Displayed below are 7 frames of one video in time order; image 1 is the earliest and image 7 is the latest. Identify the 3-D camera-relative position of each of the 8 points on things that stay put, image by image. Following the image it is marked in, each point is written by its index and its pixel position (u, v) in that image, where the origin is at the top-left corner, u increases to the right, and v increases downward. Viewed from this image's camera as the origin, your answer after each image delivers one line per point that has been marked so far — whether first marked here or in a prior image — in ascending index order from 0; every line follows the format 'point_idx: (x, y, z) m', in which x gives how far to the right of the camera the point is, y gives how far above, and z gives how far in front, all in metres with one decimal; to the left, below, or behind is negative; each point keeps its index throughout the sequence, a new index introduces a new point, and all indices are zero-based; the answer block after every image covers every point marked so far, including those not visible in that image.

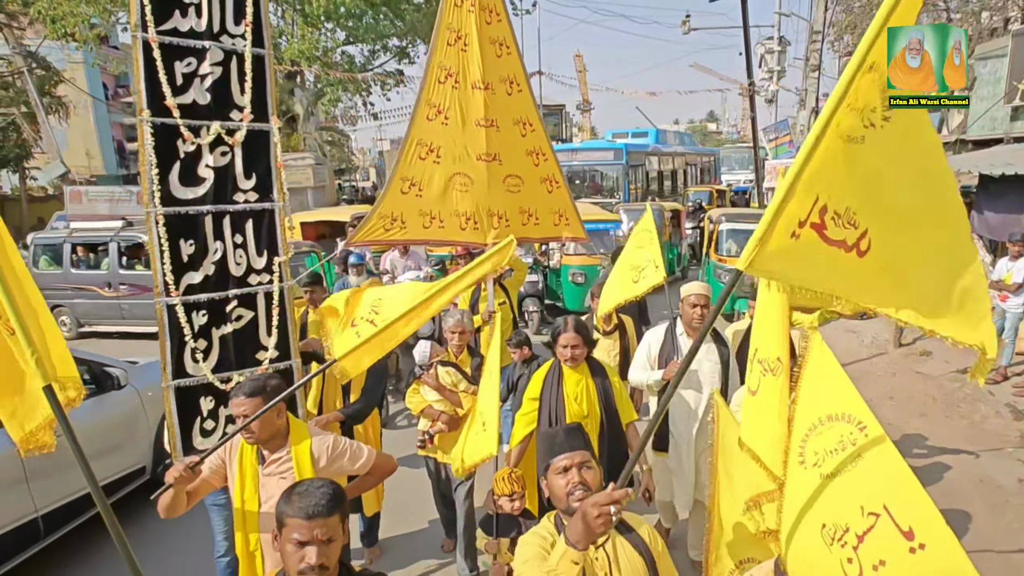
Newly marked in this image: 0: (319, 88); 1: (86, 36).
0: (-4.6, +4.8, +15.5) m
1: (-9.5, +5.6, +14.5) m
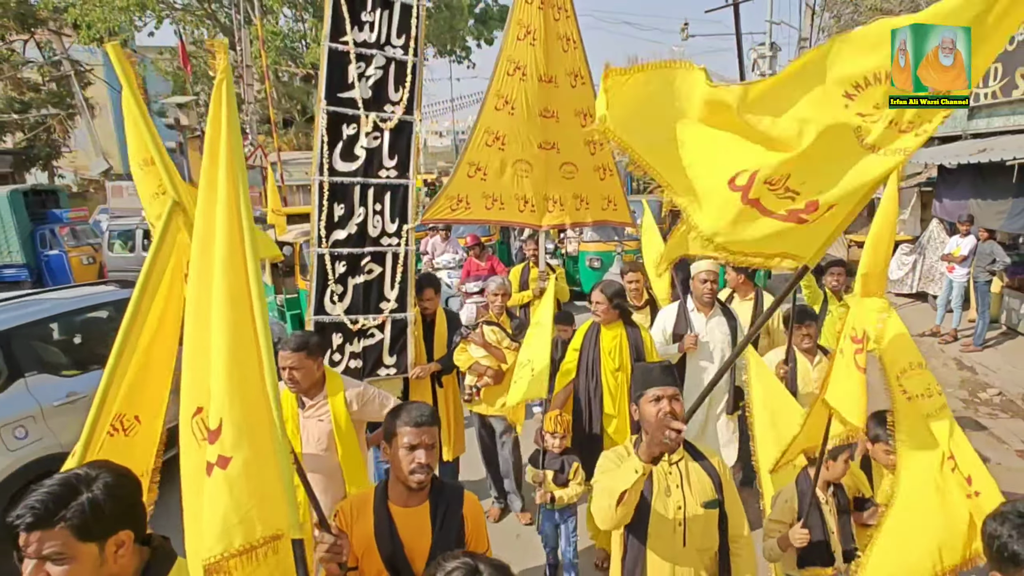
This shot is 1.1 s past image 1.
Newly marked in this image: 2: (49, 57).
0: (-4.4, +5.0, +16.2) m
1: (-9.3, +5.8, +15.3) m
2: (-11.5, +5.8, +16.2) m
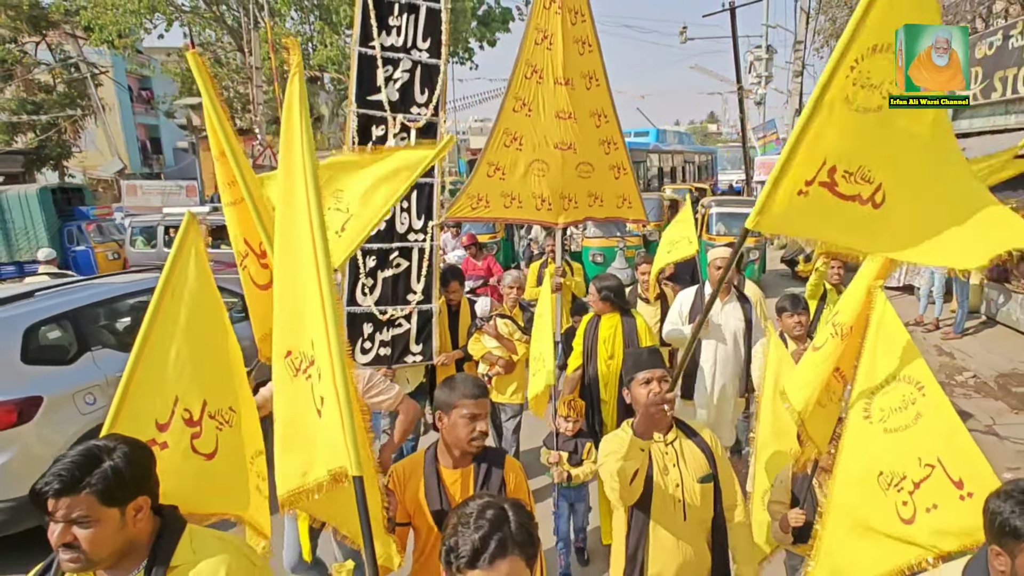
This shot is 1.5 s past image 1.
0: (-4.4, +5.1, +16.5) m
1: (-9.2, +5.9, +15.6) m
2: (-11.4, +5.8, +16.6) m
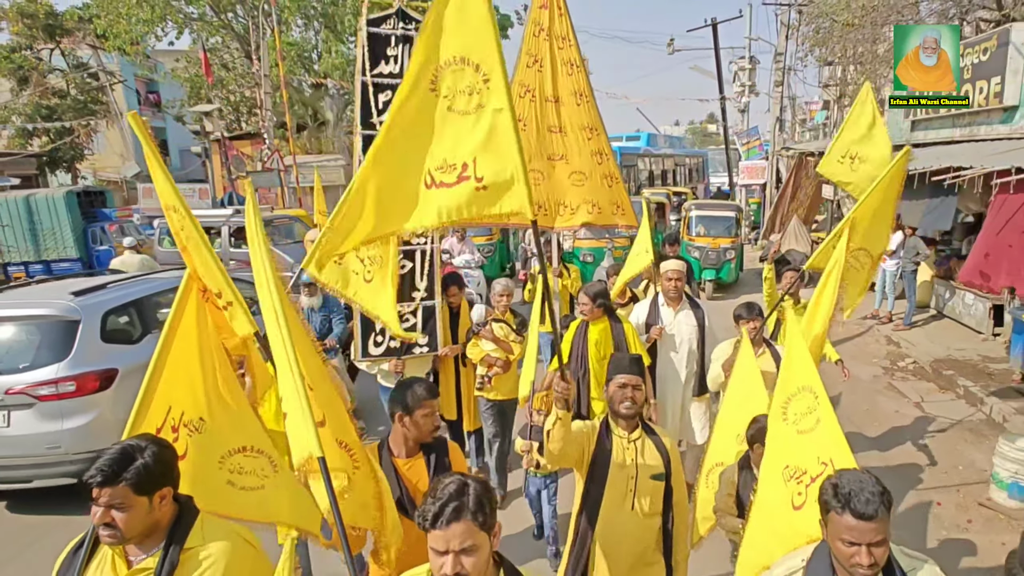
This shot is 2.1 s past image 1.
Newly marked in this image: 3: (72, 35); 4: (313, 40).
0: (-4.4, +5.1, +17.1) m
1: (-9.3, +5.9, +16.1) m
2: (-11.5, +5.9, +17.1) m
3: (-11.4, +6.6, +16.9) m
4: (-4.9, +6.2, +16.3) m
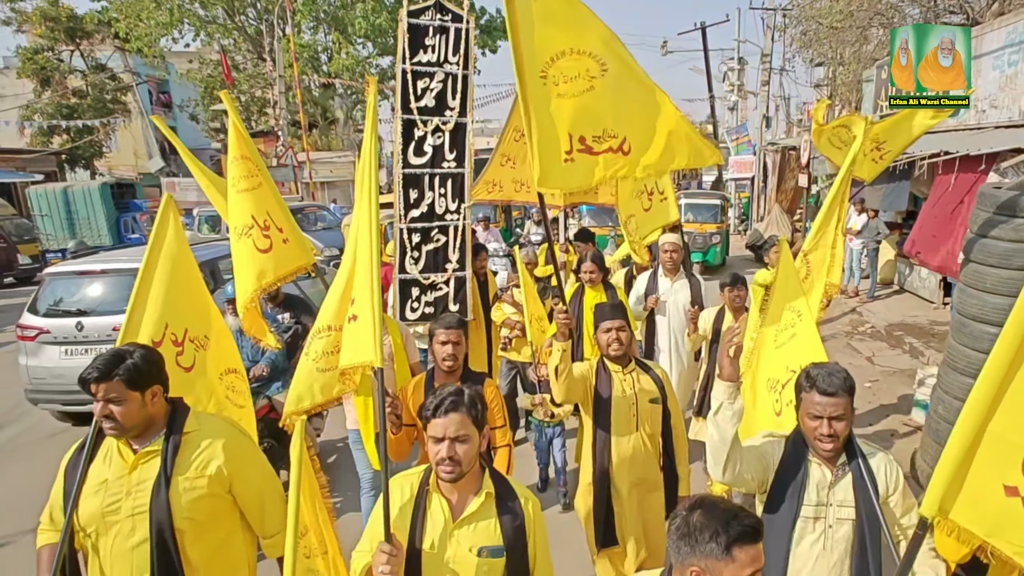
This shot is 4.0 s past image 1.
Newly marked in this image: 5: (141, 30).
0: (-4.4, +5.3, +17.8) m
1: (-9.2, +6.1, +16.8) m
2: (-11.4, +6.1, +17.8) m
3: (-11.3, +6.8, +17.6) m
4: (-4.9, +6.4, +17.0) m
5: (-9.1, +6.4, +16.0) m
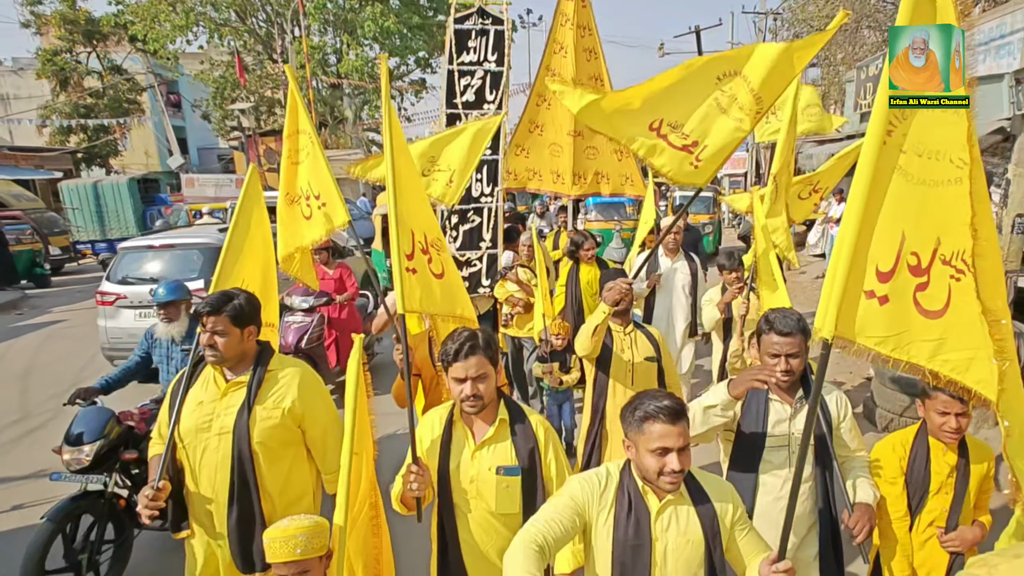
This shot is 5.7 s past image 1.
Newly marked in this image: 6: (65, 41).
0: (-4.3, +5.5, +18.3) m
1: (-9.1, +6.3, +17.4) m
2: (-11.3, +6.2, +18.4) m
3: (-11.2, +6.9, +18.2) m
4: (-4.8, +6.6, +17.5) m
5: (-9.1, +6.5, +16.6) m
6: (-12.1, +6.6, +17.6) m
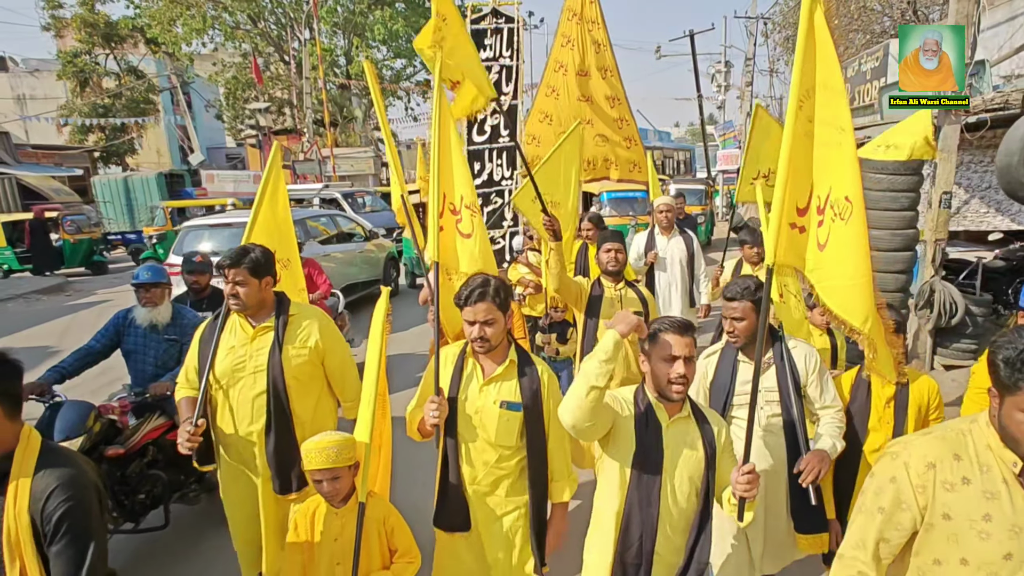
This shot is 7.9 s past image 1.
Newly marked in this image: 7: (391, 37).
0: (-4.2, +5.7, +19.0) m
1: (-9.0, +6.5, +18.0) m
2: (-11.3, +6.4, +19.0) m
3: (-11.2, +7.1, +18.8) m
4: (-4.7, +6.8, +18.2) m
5: (-9.0, +6.7, +17.3) m
6: (-12.0, +6.8, +18.2) m
7: (-3.2, +6.7, +17.4) m
